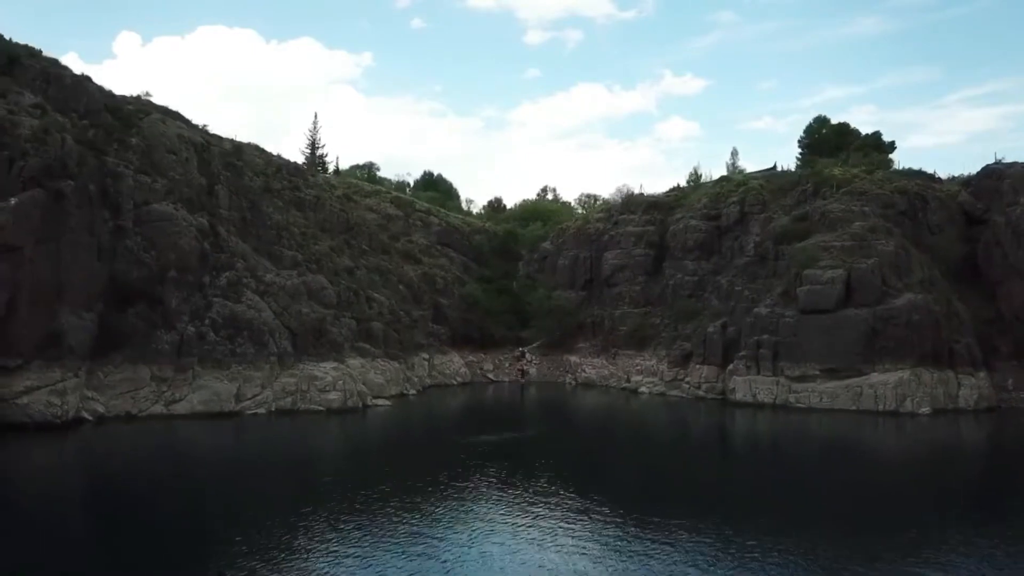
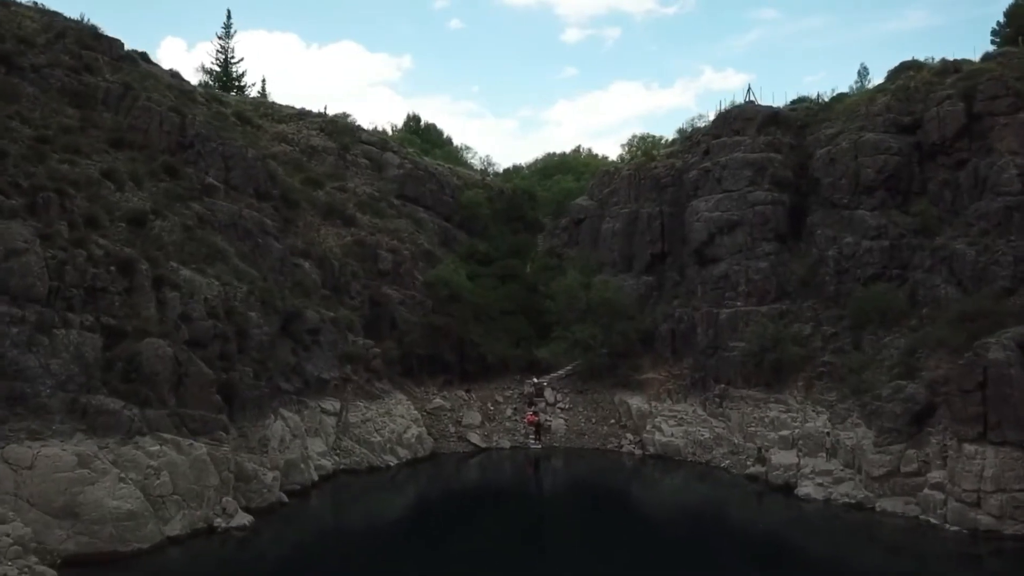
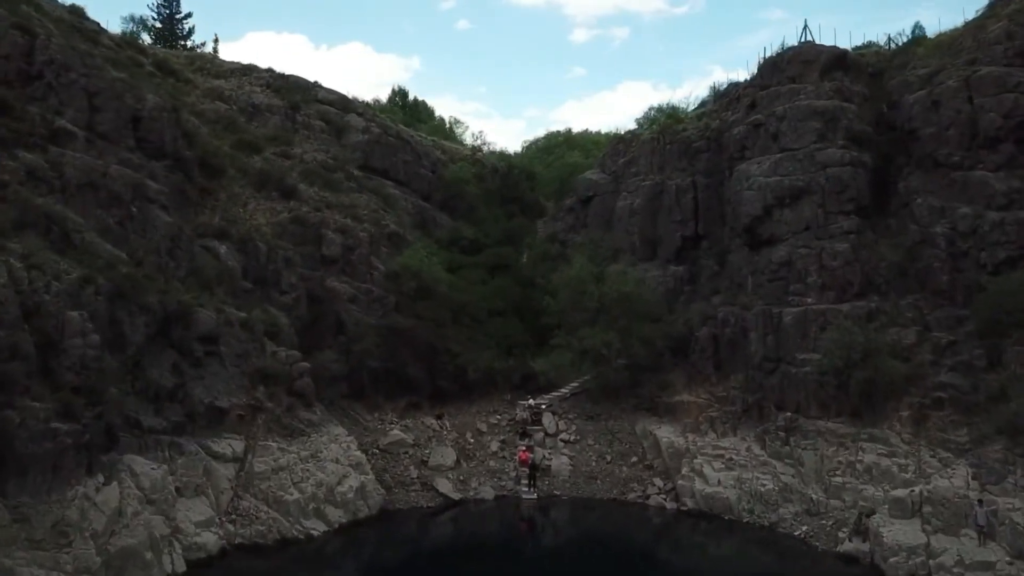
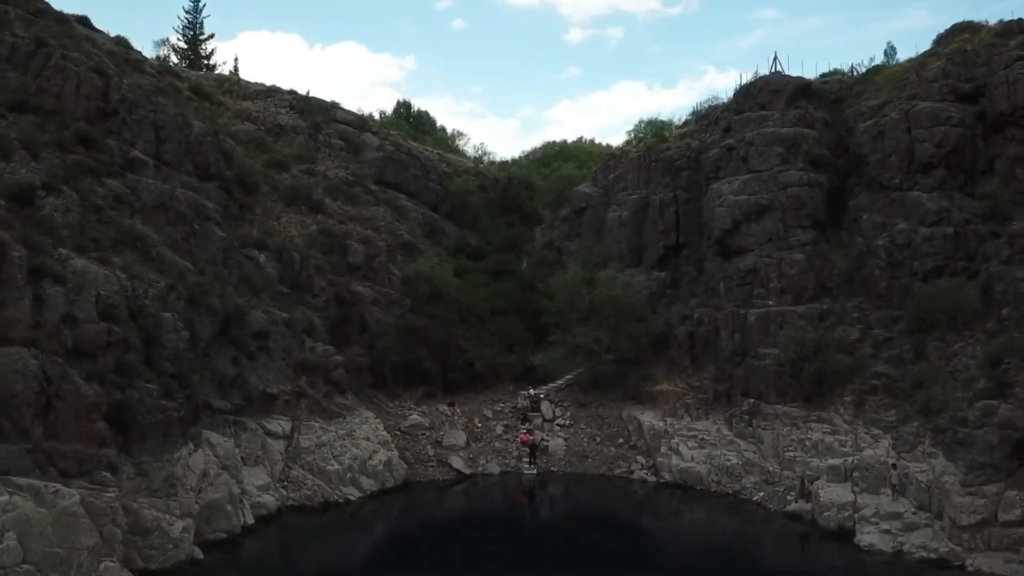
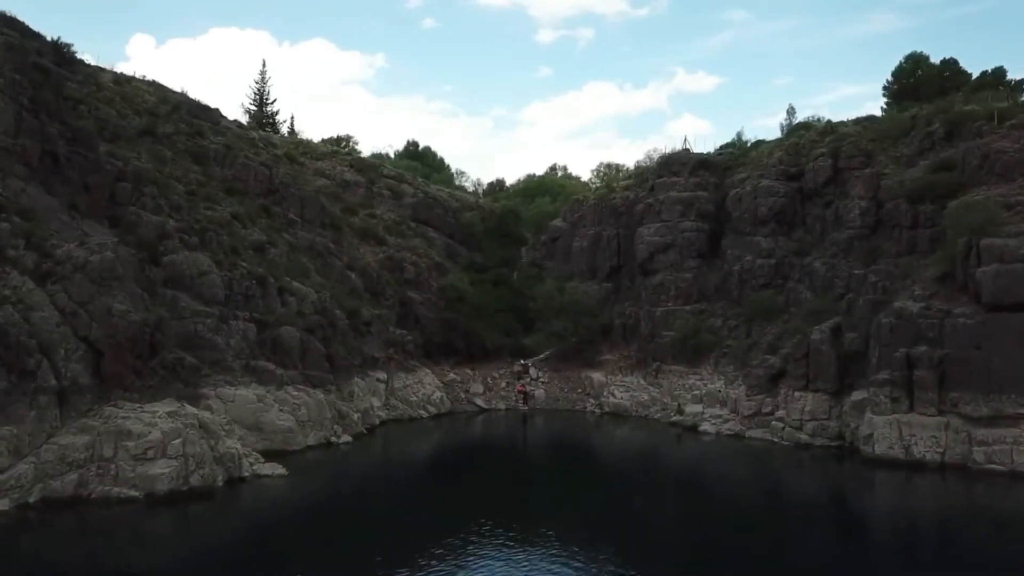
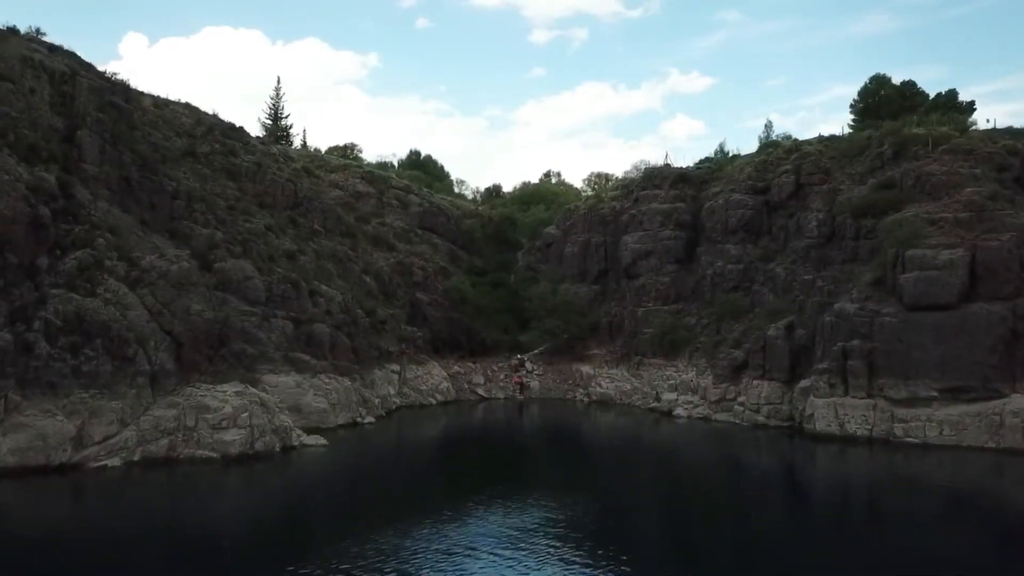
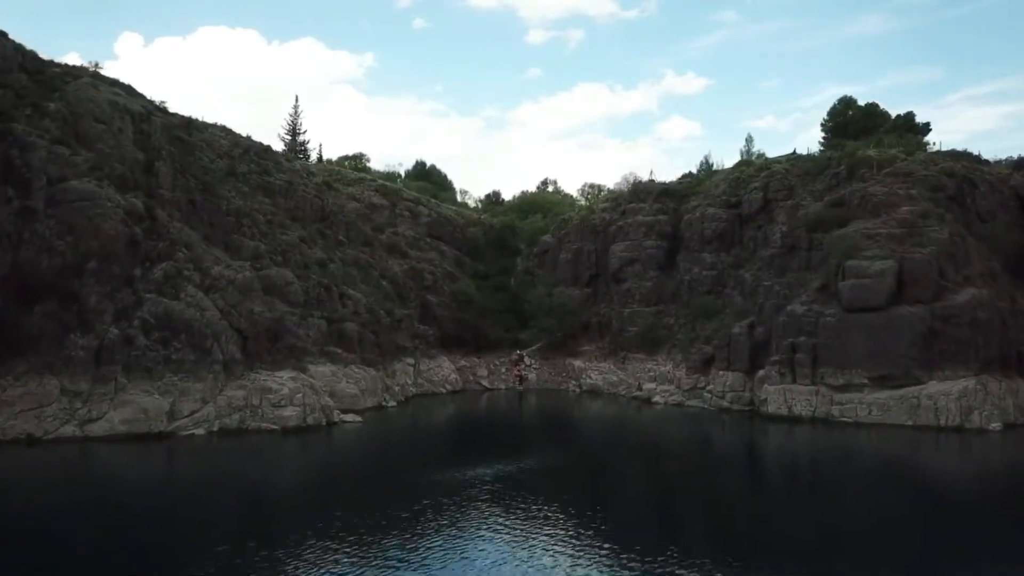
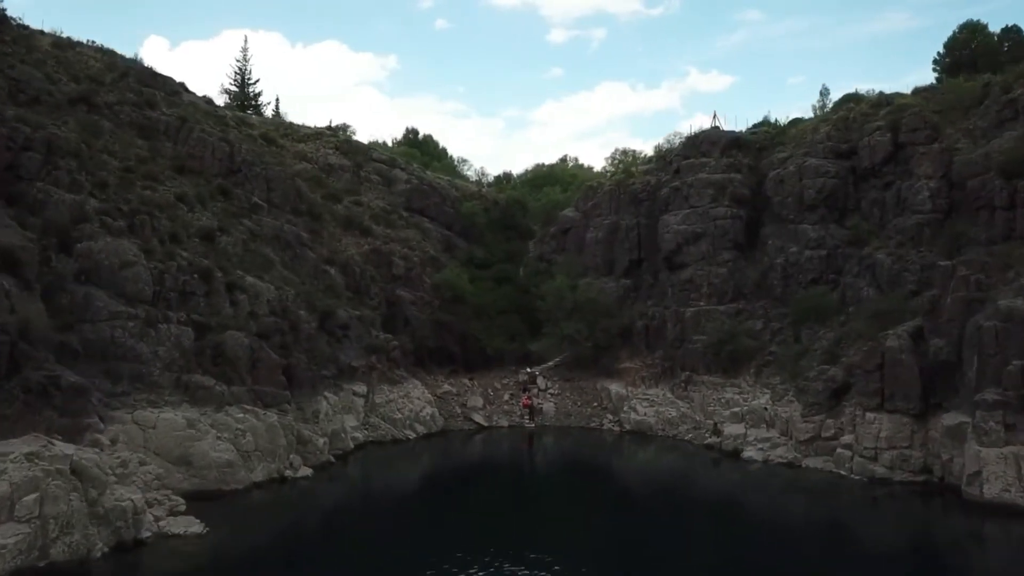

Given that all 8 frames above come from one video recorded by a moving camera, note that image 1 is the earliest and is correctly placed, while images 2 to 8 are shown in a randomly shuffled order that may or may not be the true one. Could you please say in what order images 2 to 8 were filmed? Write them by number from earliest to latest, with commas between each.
7, 6, 5, 8, 2, 4, 3
